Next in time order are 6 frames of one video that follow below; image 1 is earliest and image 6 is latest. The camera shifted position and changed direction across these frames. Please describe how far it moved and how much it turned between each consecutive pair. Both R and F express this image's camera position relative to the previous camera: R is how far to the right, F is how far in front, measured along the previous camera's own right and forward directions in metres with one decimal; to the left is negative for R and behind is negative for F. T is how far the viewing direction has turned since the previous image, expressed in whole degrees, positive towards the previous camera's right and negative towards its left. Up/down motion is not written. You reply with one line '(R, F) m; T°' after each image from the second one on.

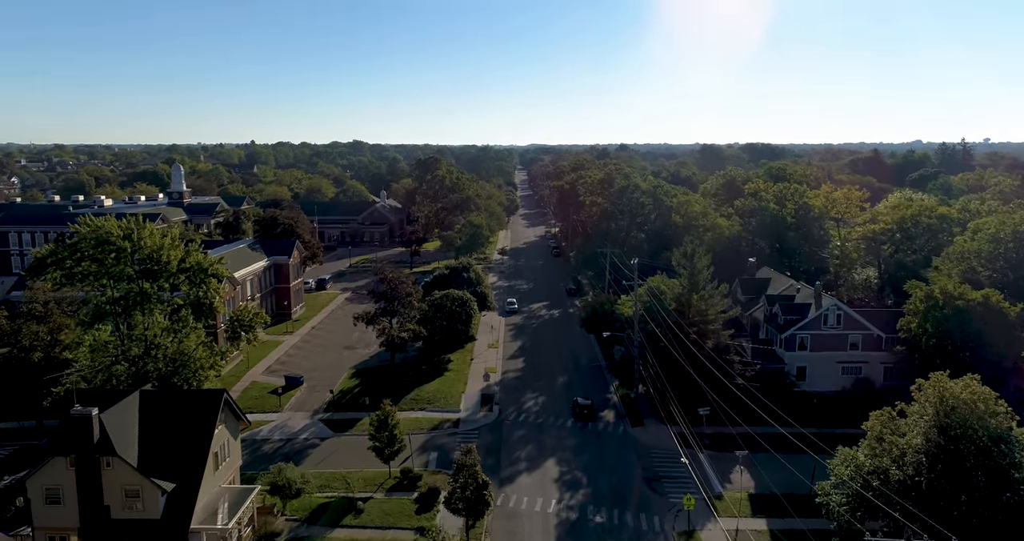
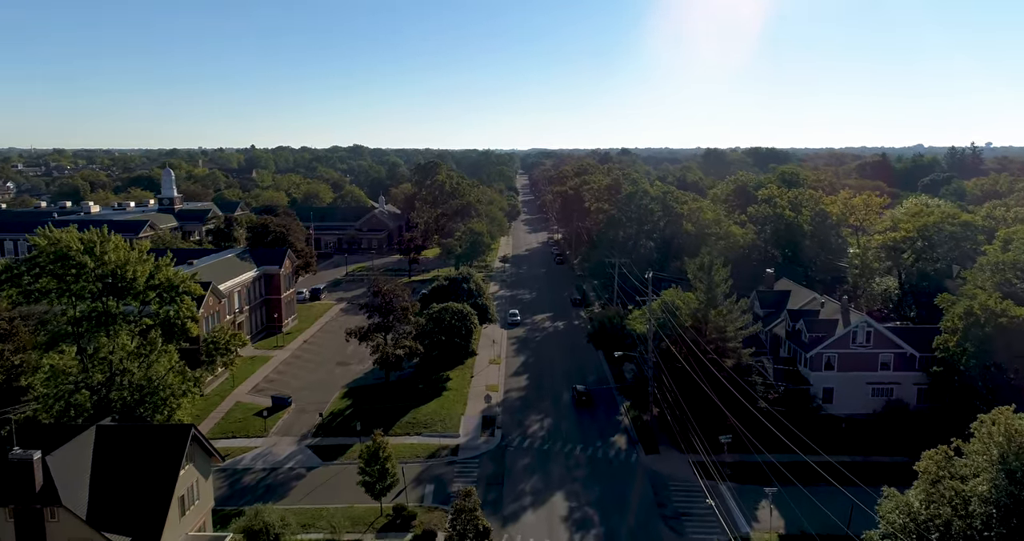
(-0.1, +2.7) m; 0°
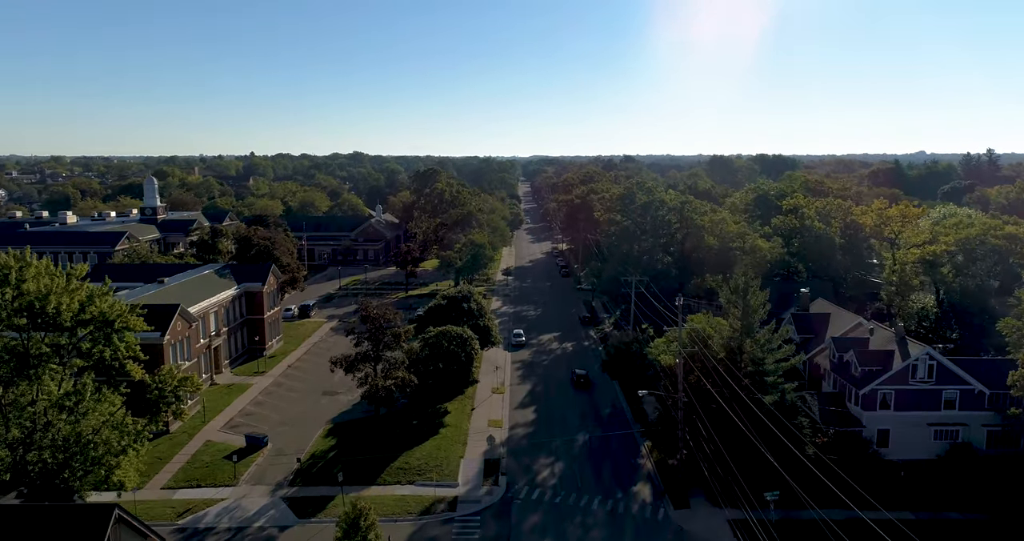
(-0.2, +4.5) m; 0°
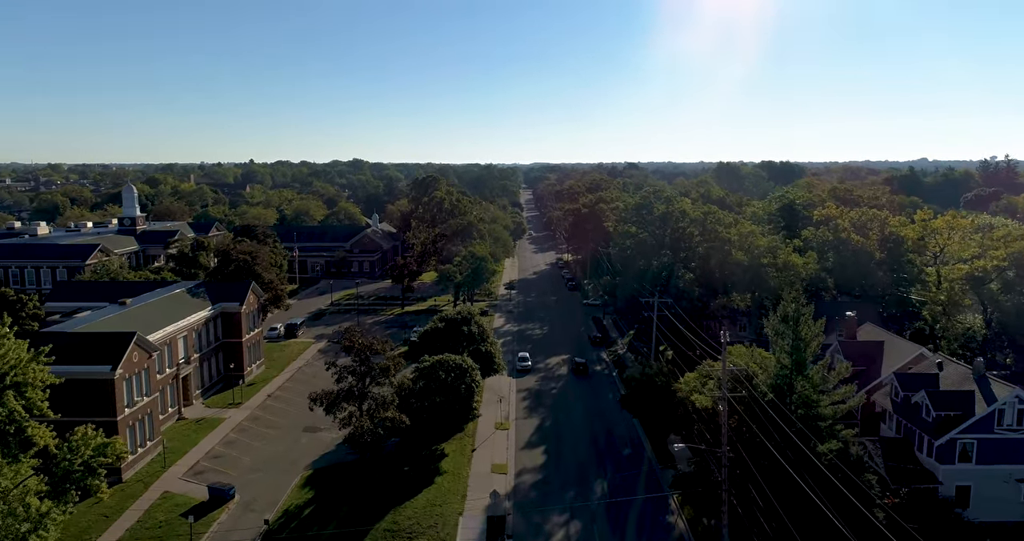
(-0.2, +4.7) m; 0°
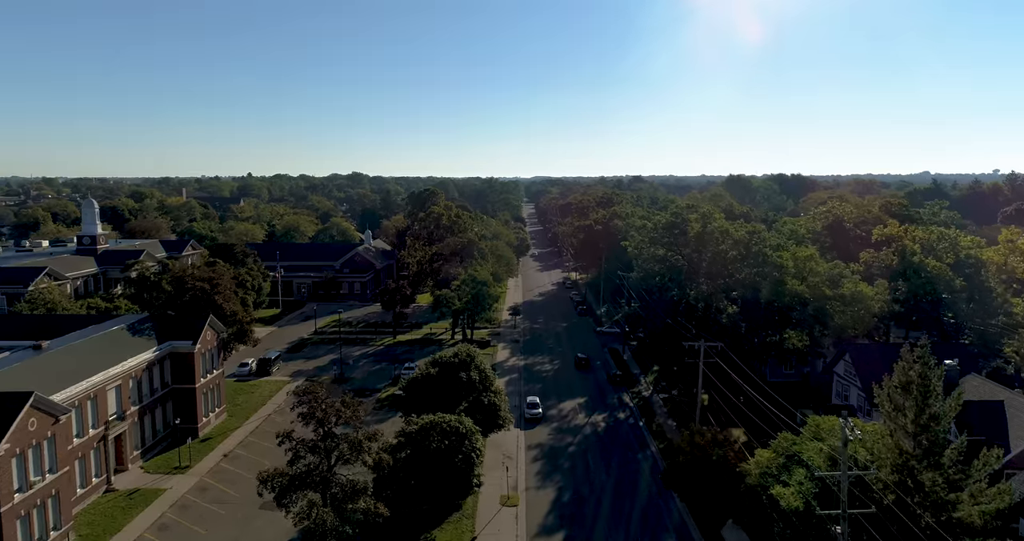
(-0.4, +7.3) m; 0°
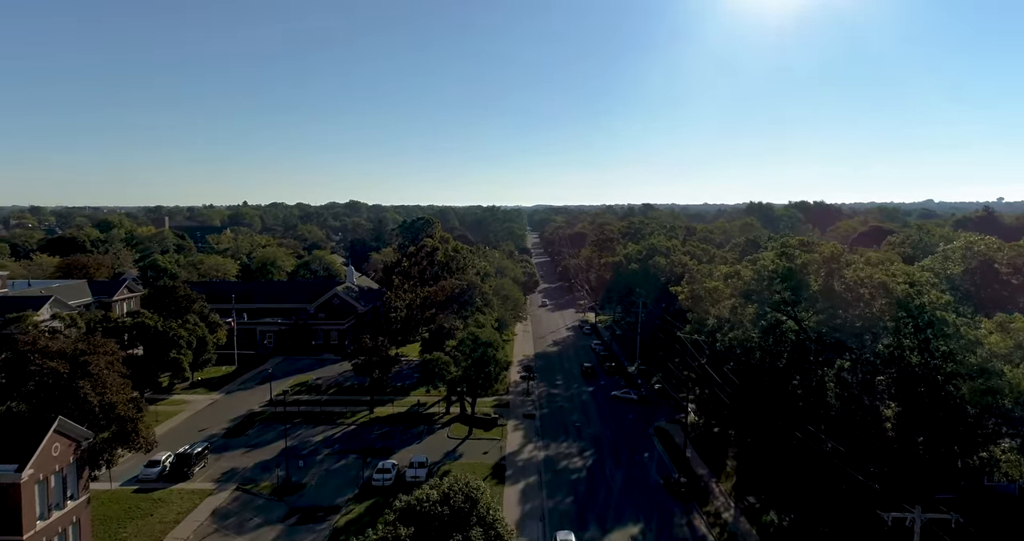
(-0.8, +13.7) m; 0°
